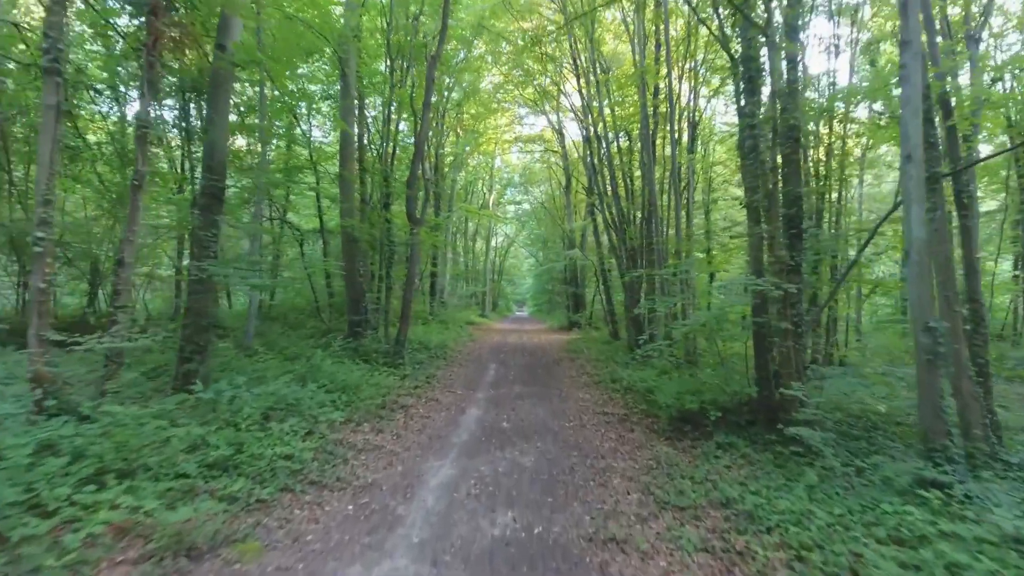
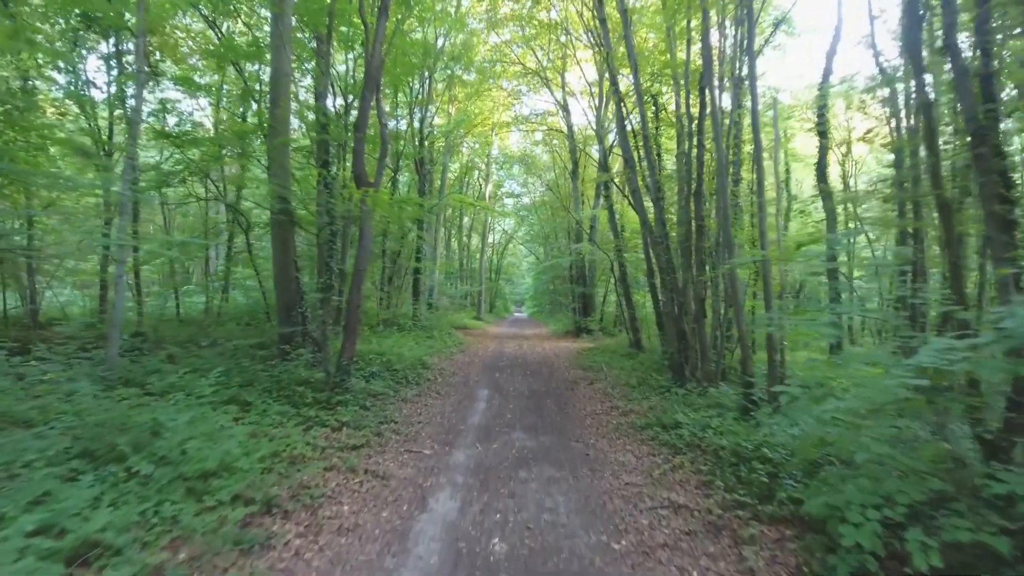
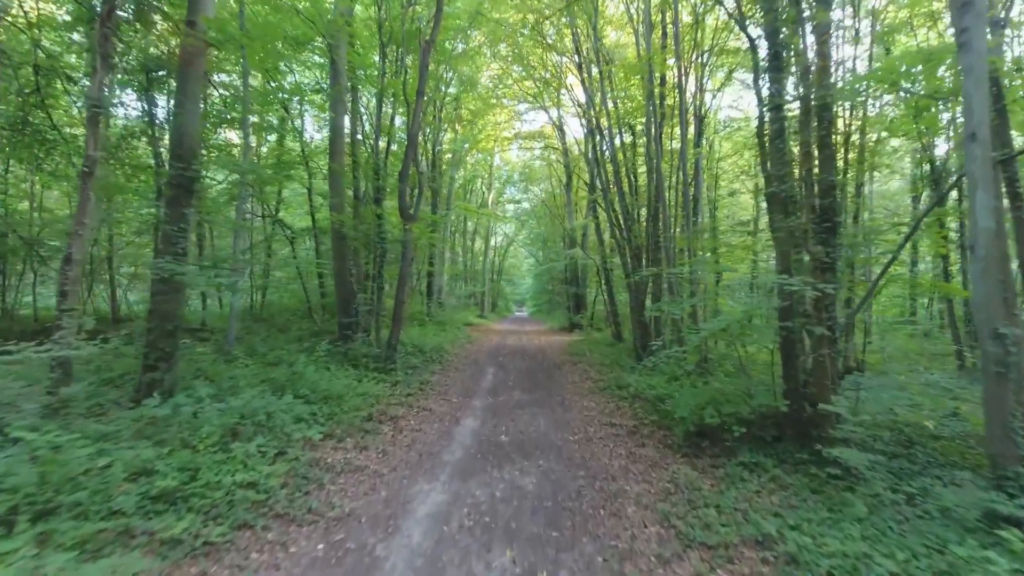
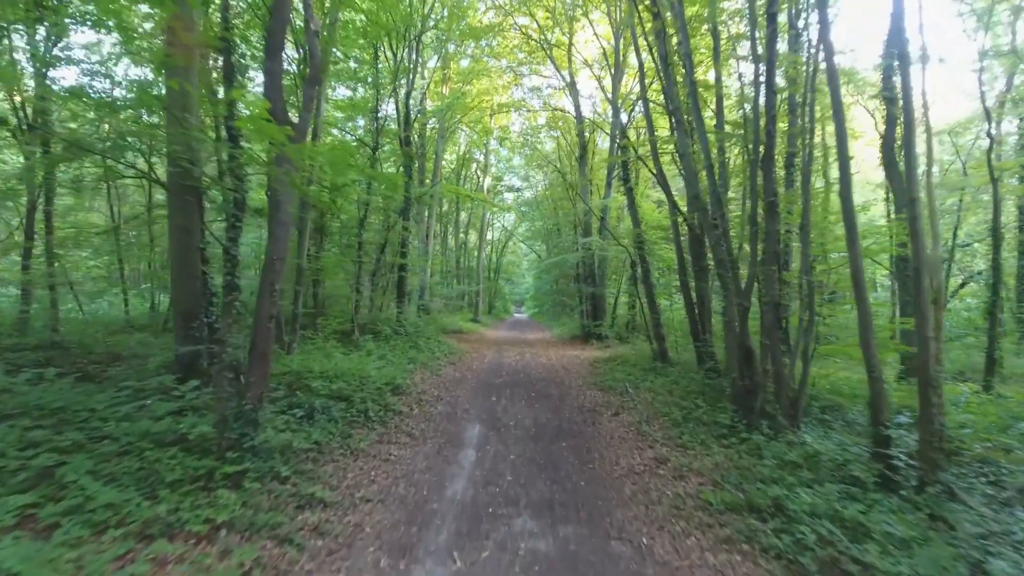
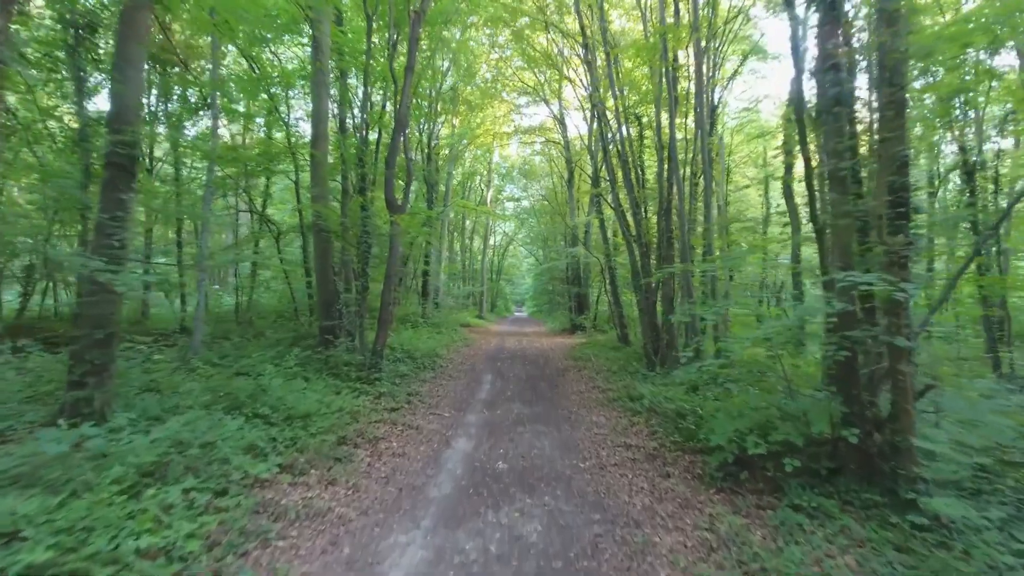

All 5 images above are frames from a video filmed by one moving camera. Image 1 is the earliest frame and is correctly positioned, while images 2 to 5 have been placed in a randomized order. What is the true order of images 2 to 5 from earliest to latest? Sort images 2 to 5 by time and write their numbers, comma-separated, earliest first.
3, 5, 2, 4
